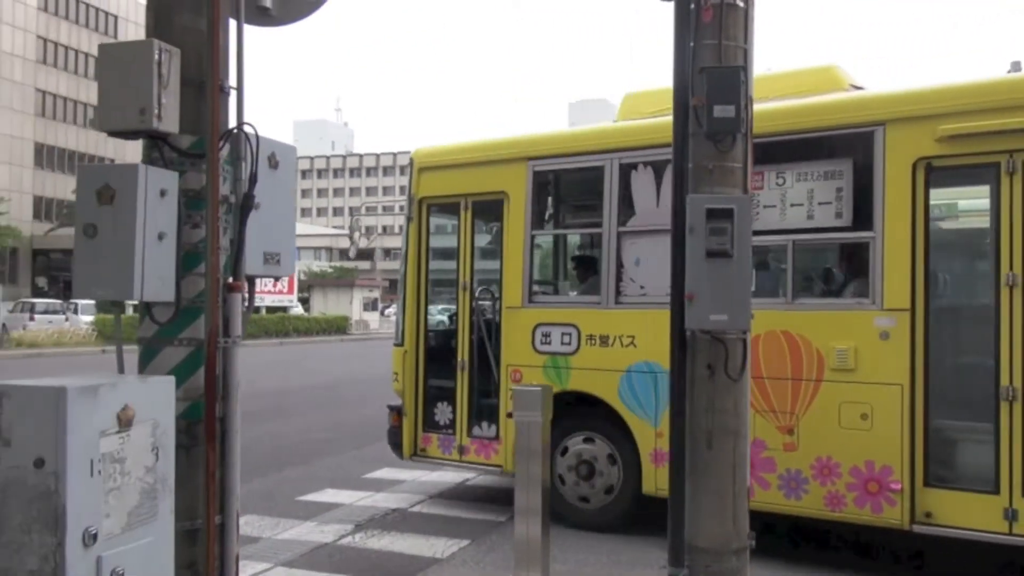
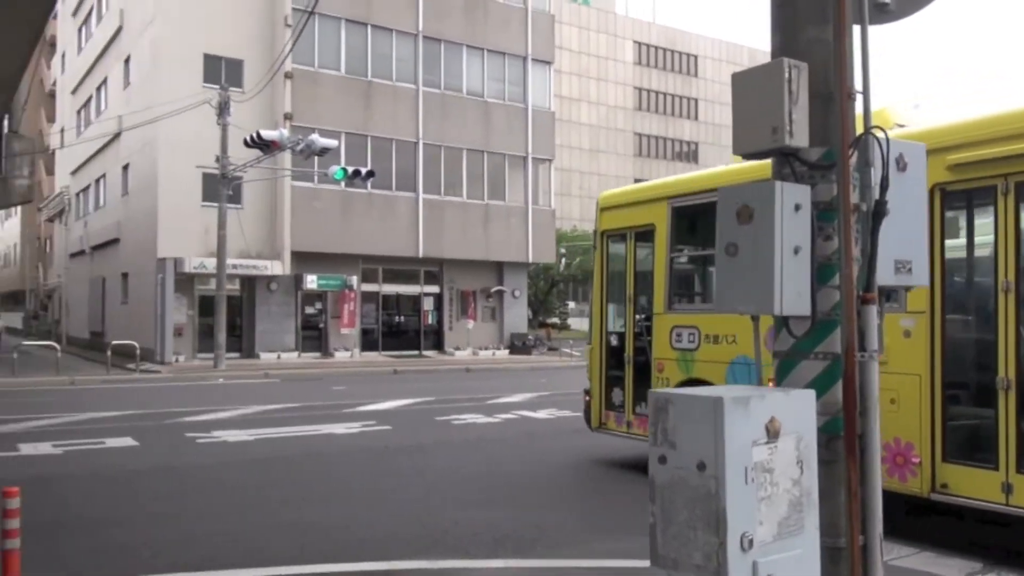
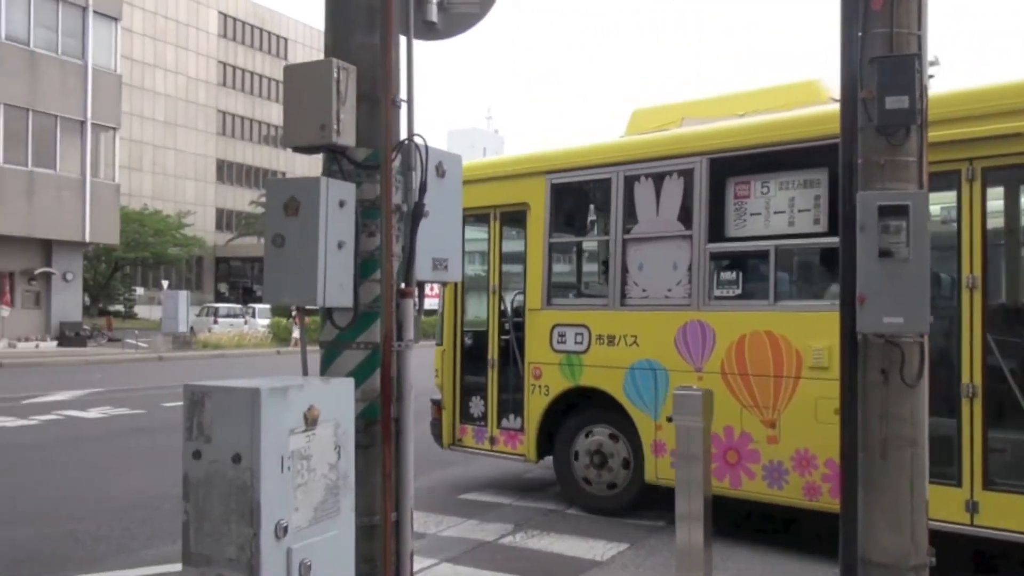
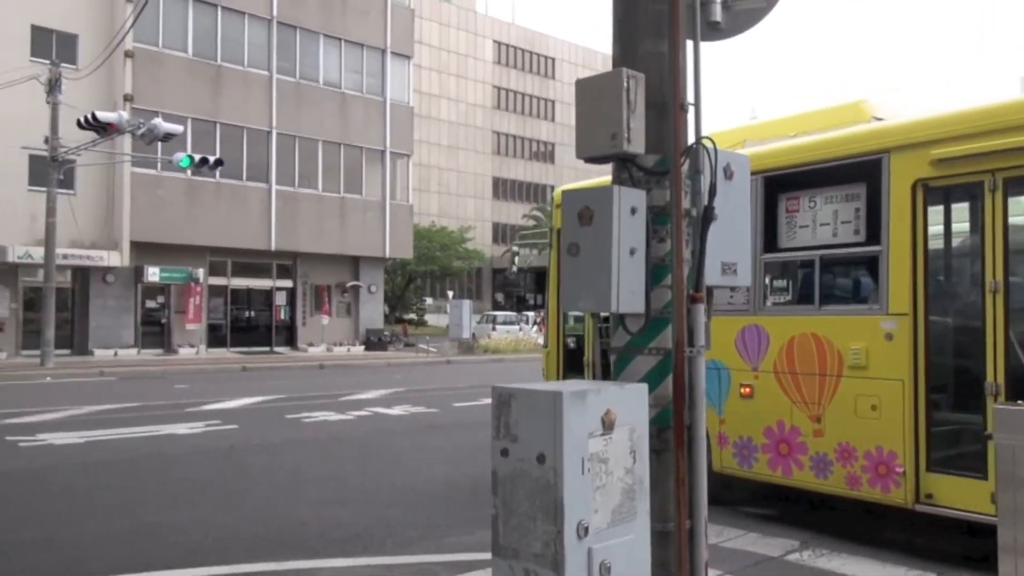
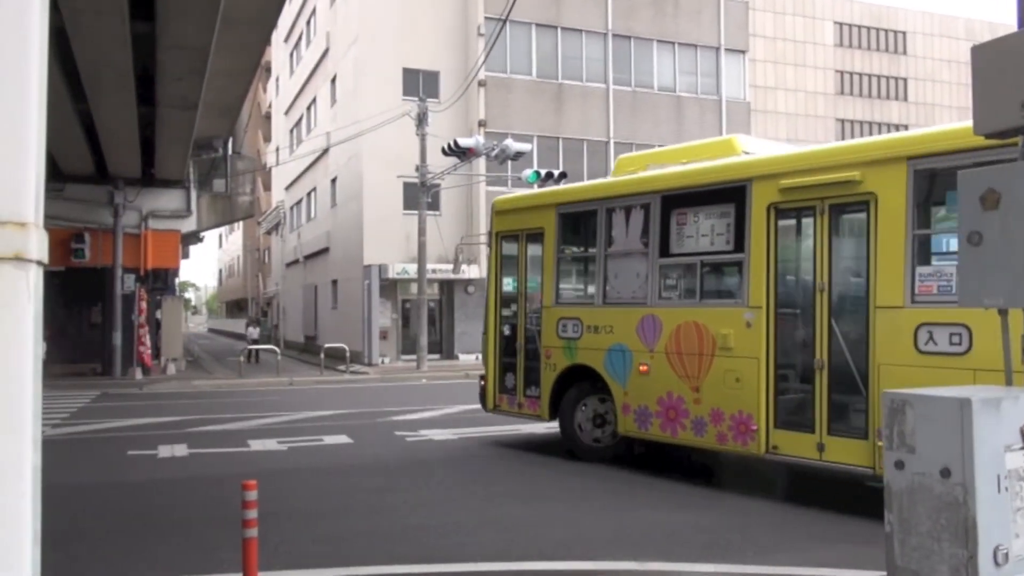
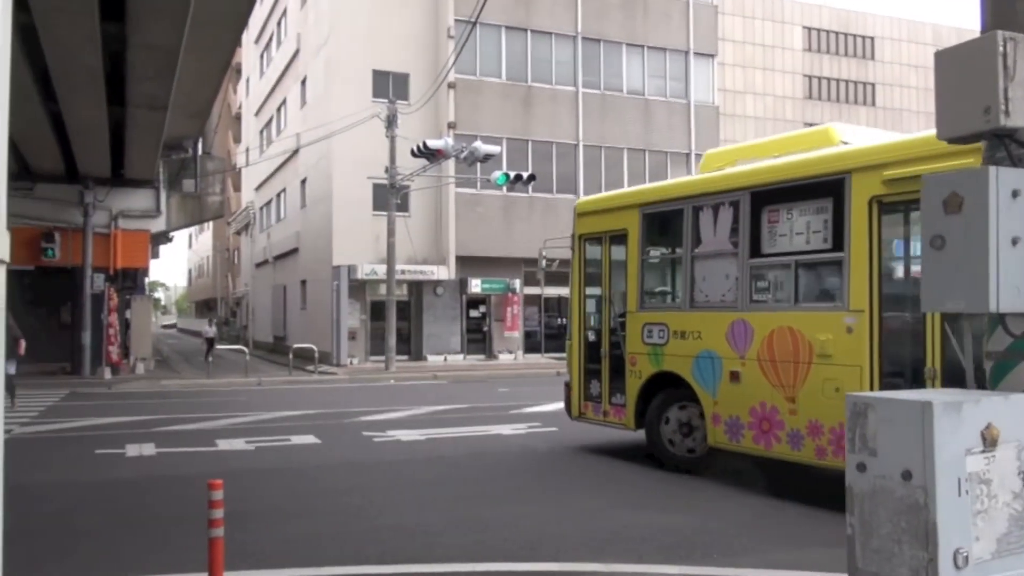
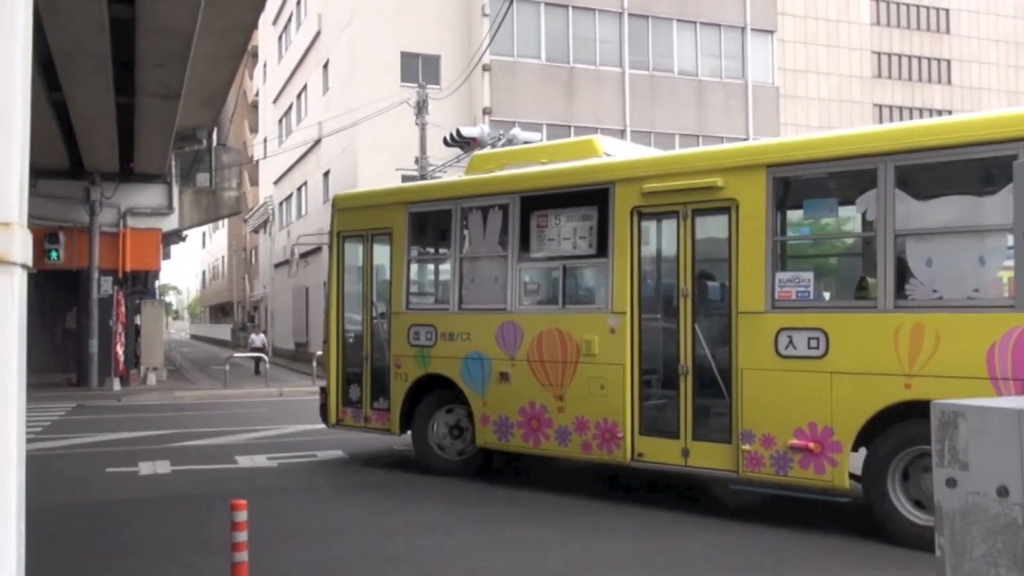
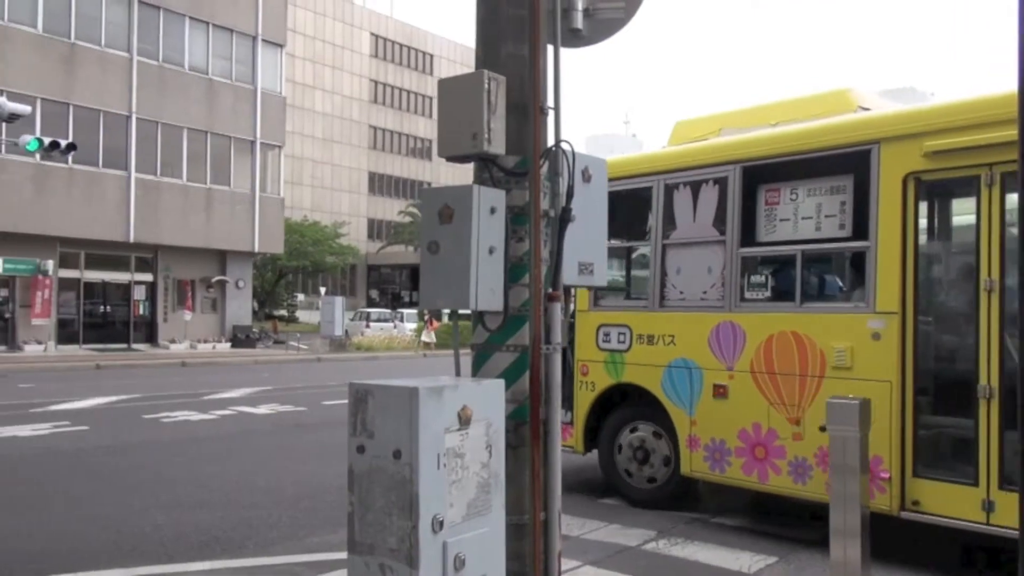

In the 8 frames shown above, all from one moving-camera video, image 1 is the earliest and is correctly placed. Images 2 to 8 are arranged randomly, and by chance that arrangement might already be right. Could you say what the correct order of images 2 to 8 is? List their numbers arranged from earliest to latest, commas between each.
3, 8, 4, 2, 6, 5, 7
